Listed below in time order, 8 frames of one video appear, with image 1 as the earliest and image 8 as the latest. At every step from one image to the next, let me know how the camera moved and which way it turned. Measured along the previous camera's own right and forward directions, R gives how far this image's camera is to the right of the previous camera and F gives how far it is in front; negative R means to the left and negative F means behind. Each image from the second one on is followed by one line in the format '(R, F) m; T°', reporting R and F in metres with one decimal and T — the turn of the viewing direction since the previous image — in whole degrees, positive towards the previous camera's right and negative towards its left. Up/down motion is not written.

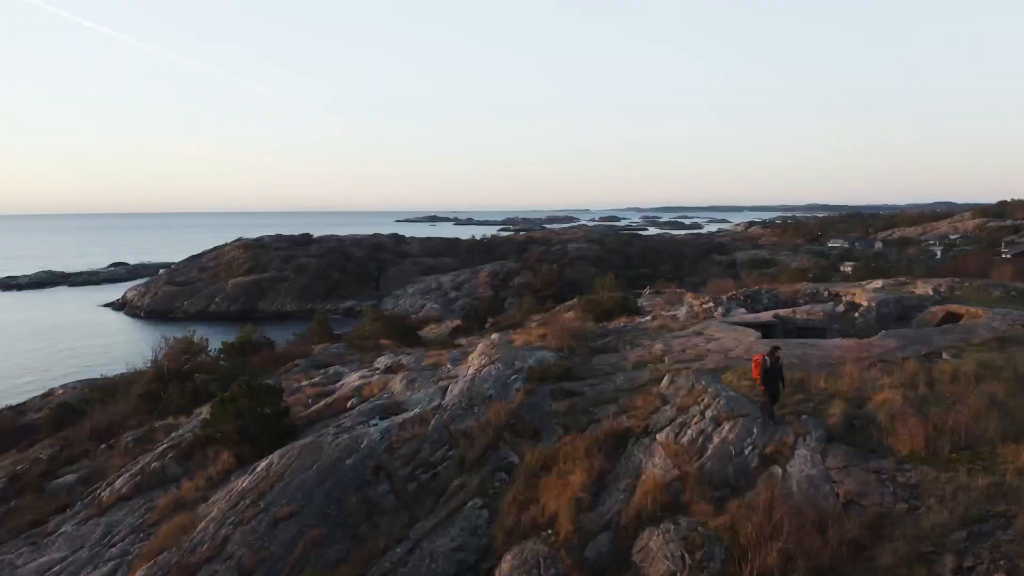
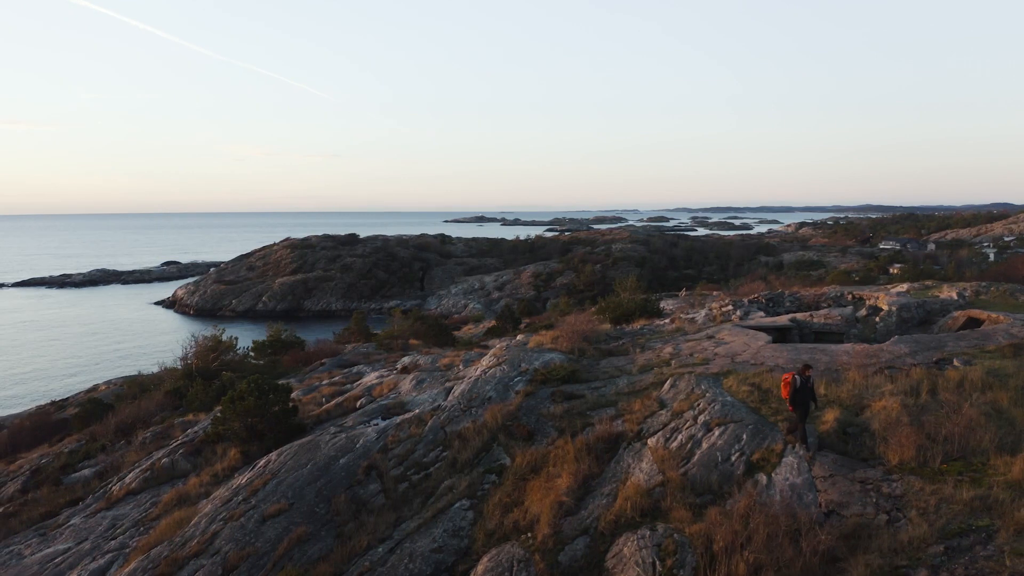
(+0.6, 0.0) m; -2°
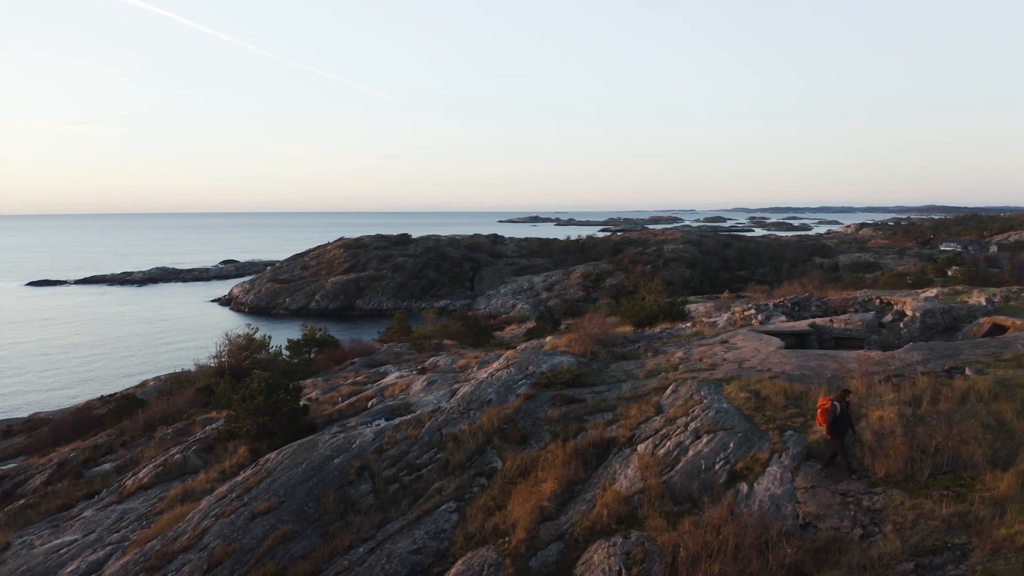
(+0.6, 0.0) m; -3°
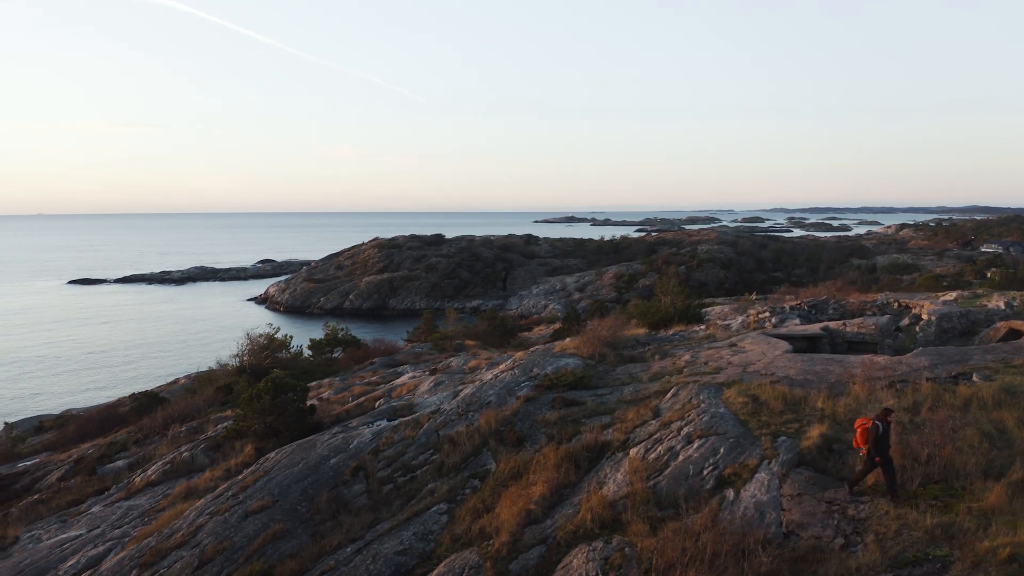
(+0.4, 0.0) m; -2°
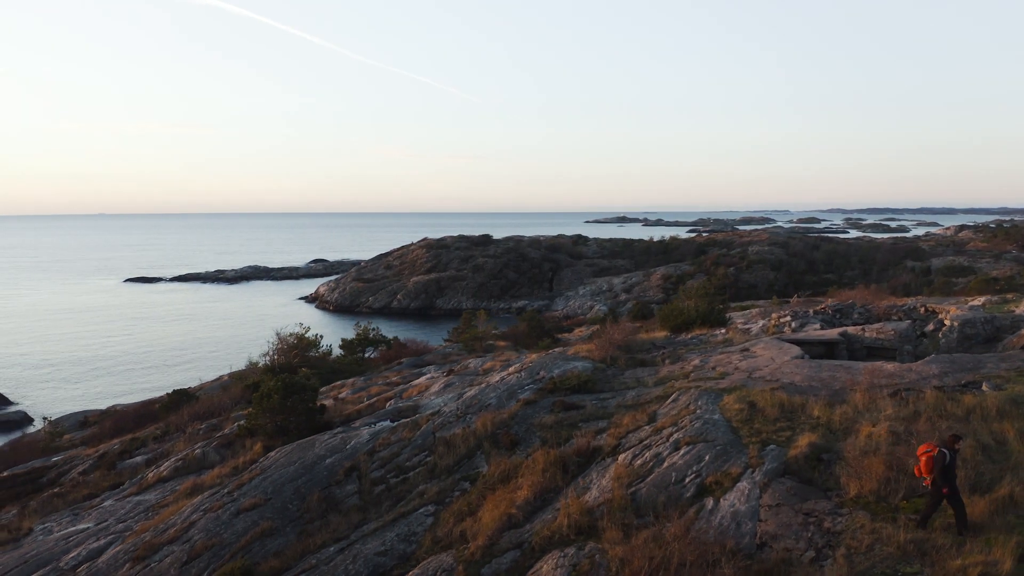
(+0.6, 0.0) m; -3°
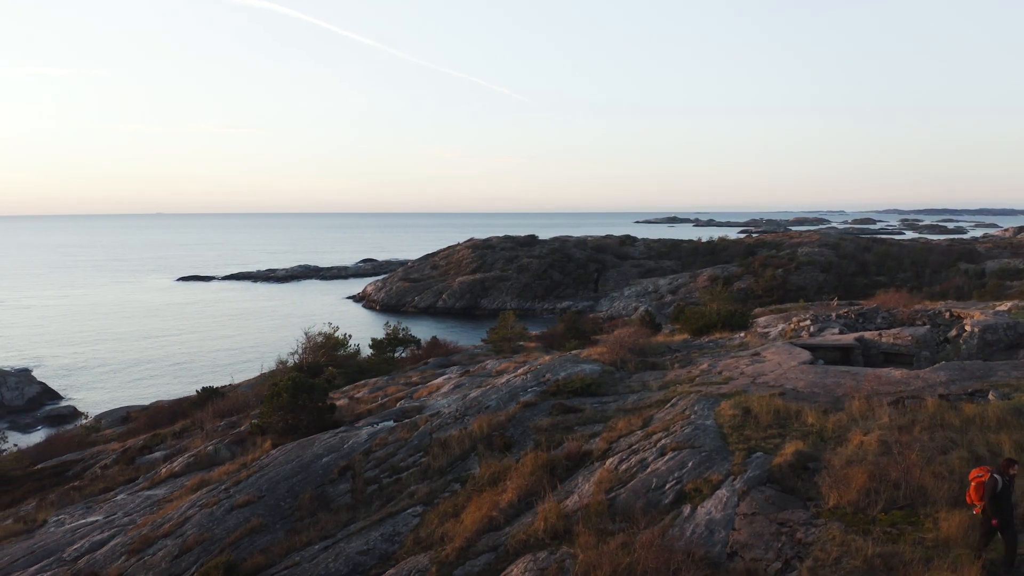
(+0.6, 0.0) m; -3°
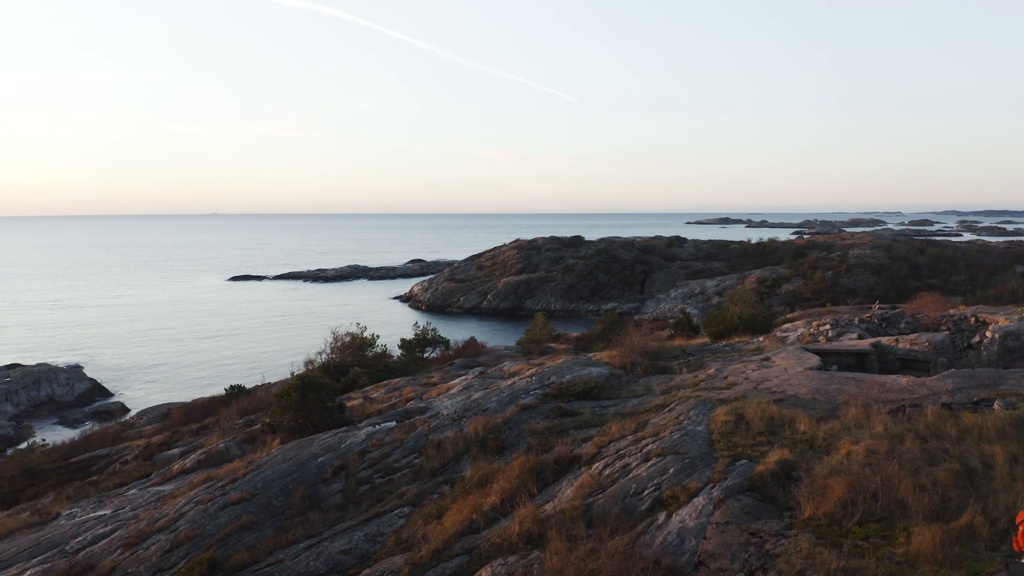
(+0.6, 0.0) m; -3°
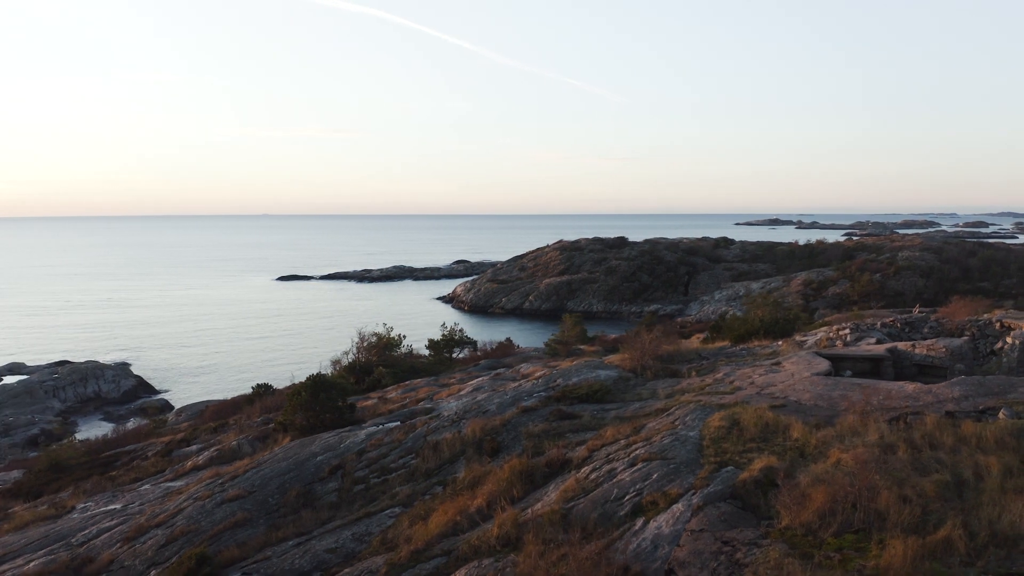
(+0.5, 0.0) m; -2°
